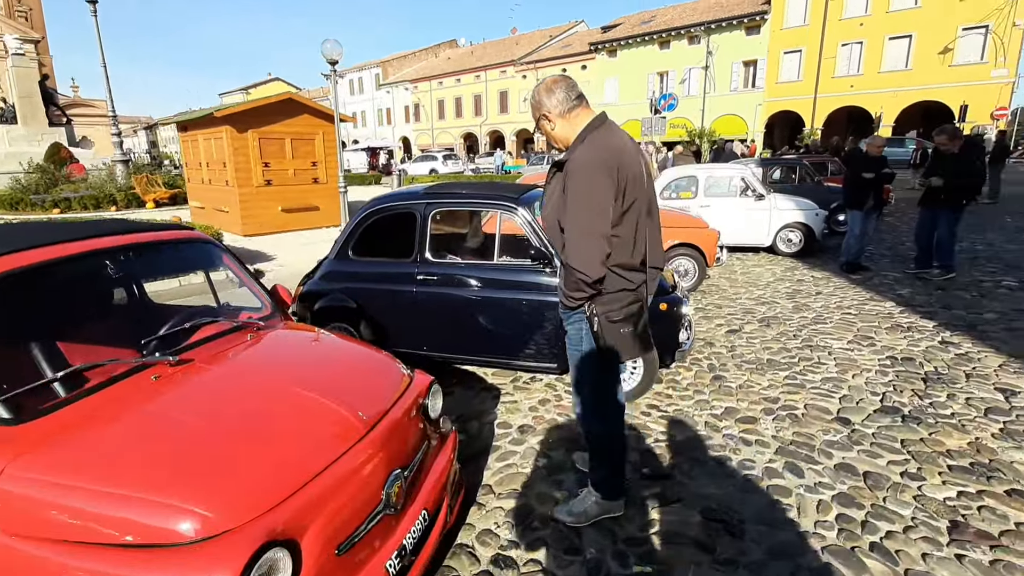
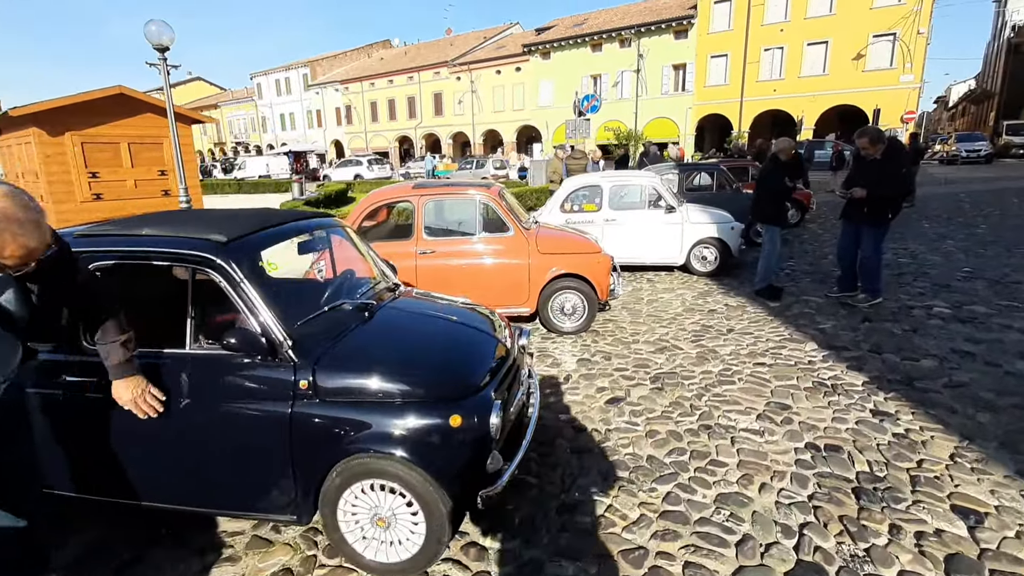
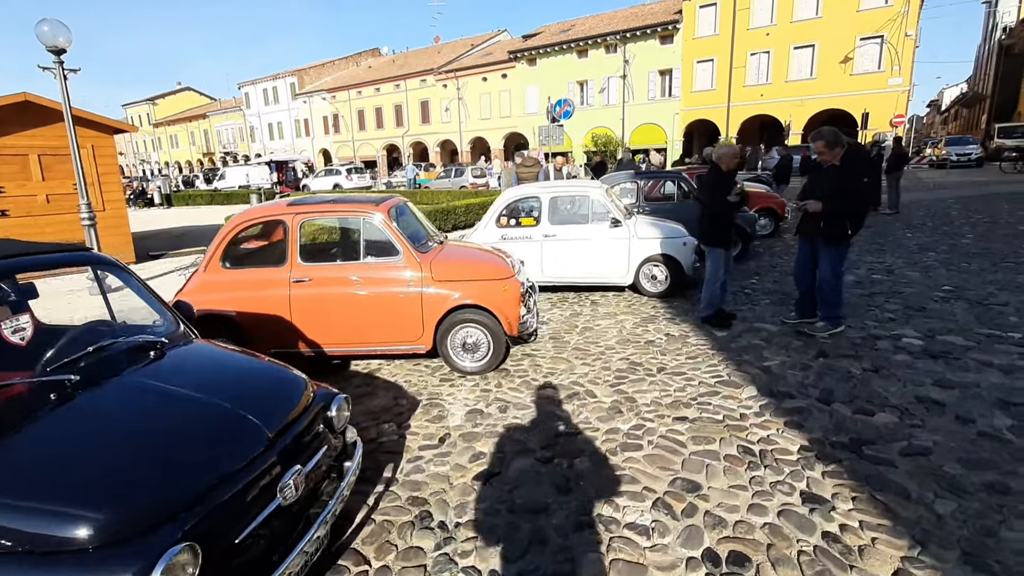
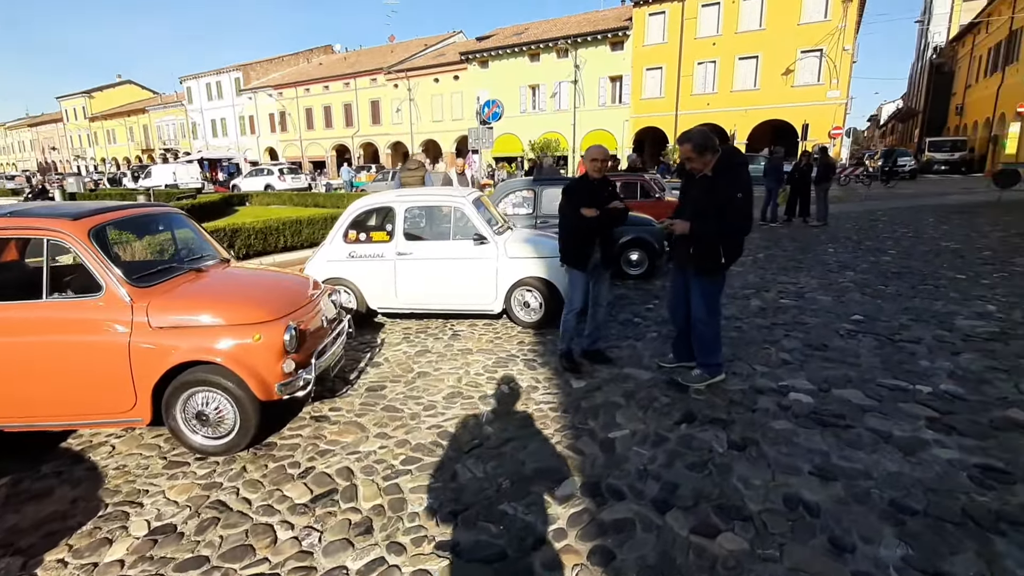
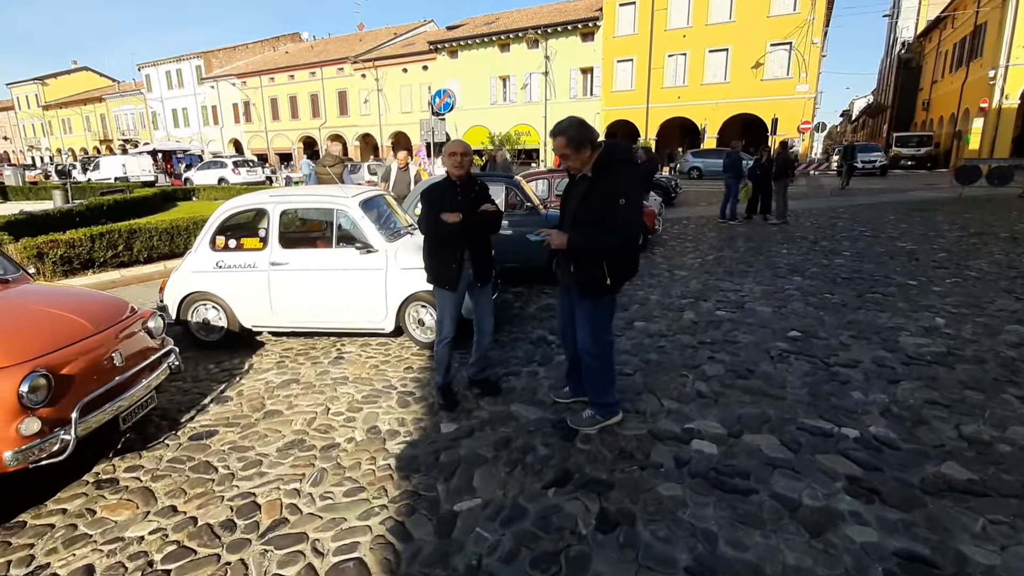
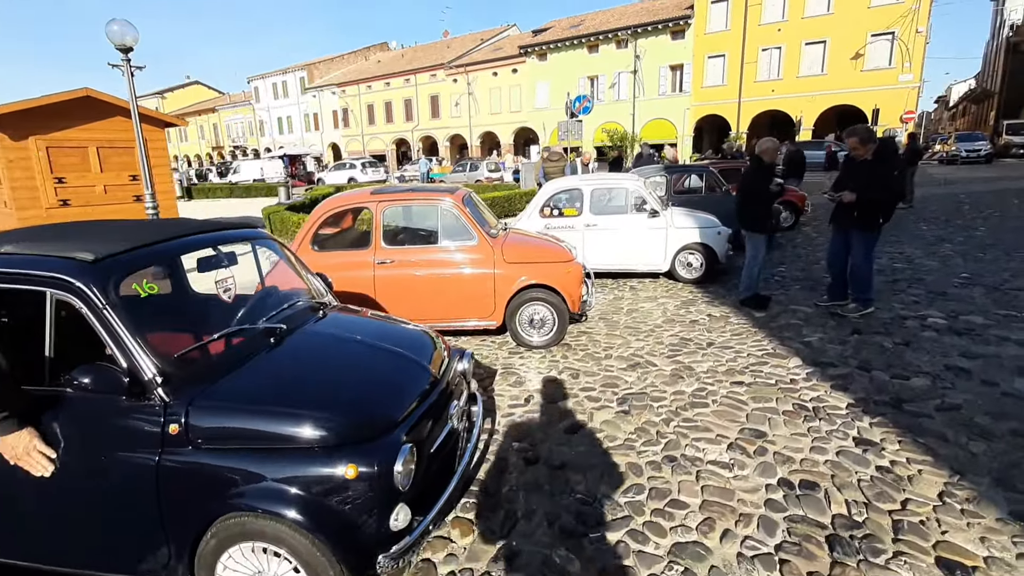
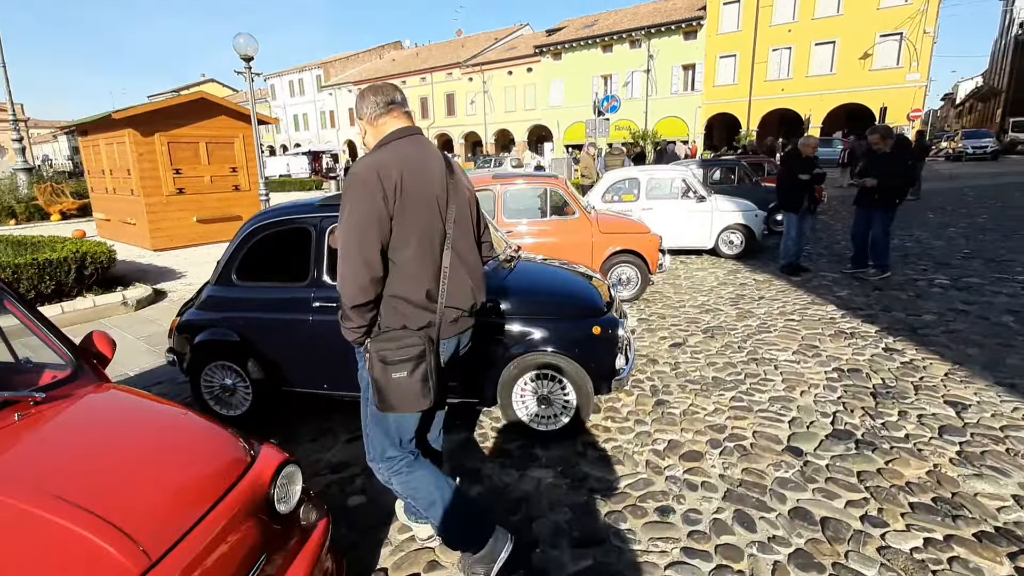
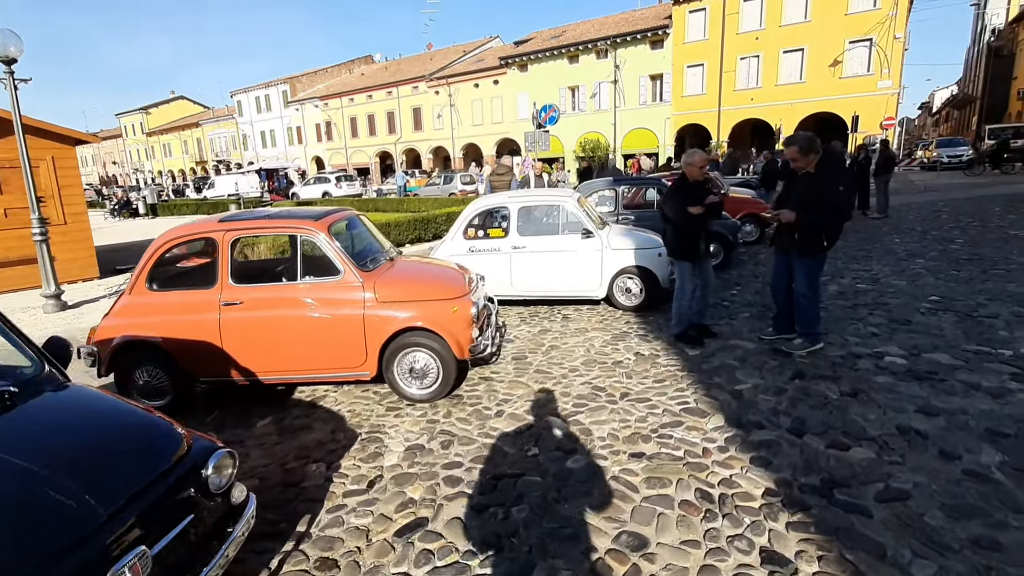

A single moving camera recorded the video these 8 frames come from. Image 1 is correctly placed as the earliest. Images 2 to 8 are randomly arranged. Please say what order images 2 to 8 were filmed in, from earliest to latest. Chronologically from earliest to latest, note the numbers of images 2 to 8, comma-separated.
7, 2, 6, 3, 8, 4, 5
